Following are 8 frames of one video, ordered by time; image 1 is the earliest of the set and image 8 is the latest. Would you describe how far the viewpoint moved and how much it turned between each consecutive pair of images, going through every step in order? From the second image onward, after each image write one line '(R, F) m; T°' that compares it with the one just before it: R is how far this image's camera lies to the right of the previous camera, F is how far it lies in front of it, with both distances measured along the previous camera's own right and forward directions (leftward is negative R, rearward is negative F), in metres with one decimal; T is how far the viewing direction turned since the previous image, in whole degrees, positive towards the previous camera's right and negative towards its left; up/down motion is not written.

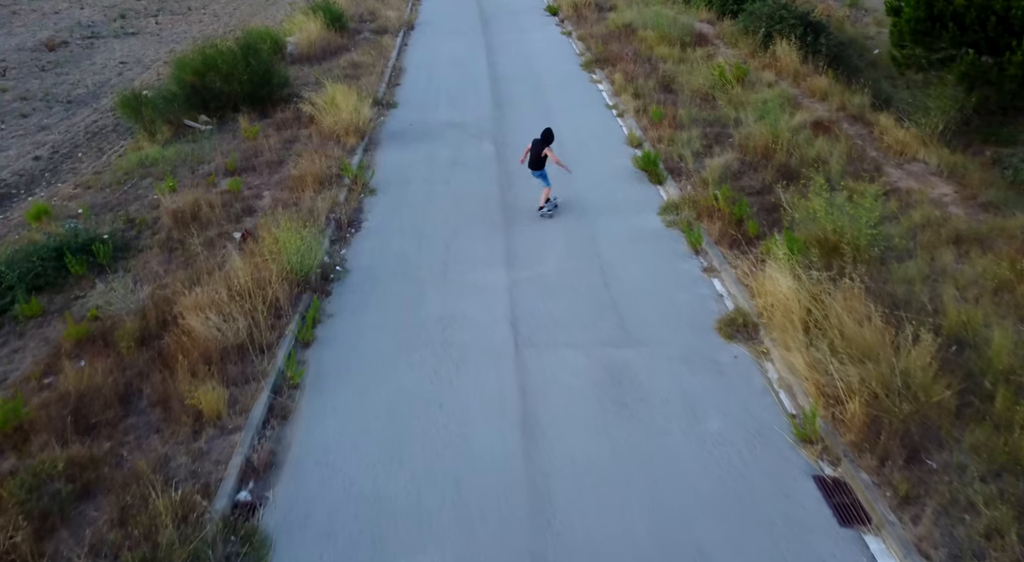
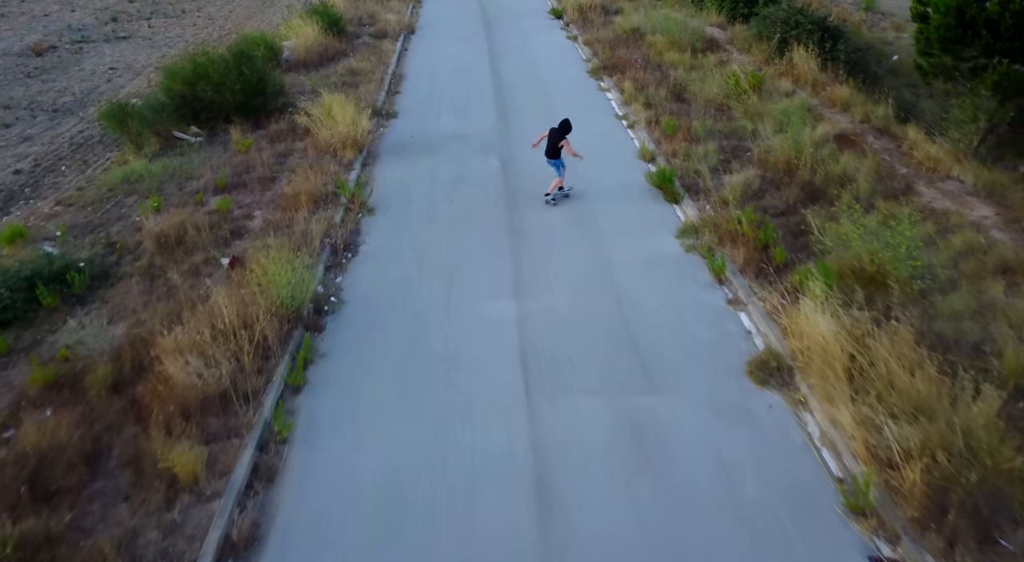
(-0.1, +0.5) m; 0°
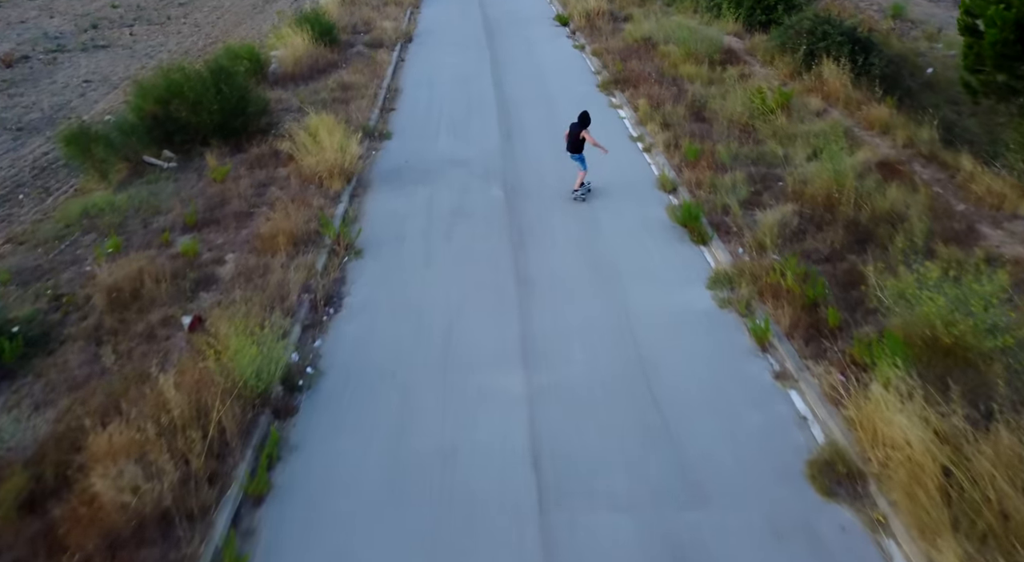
(-0.1, +0.9) m; 0°
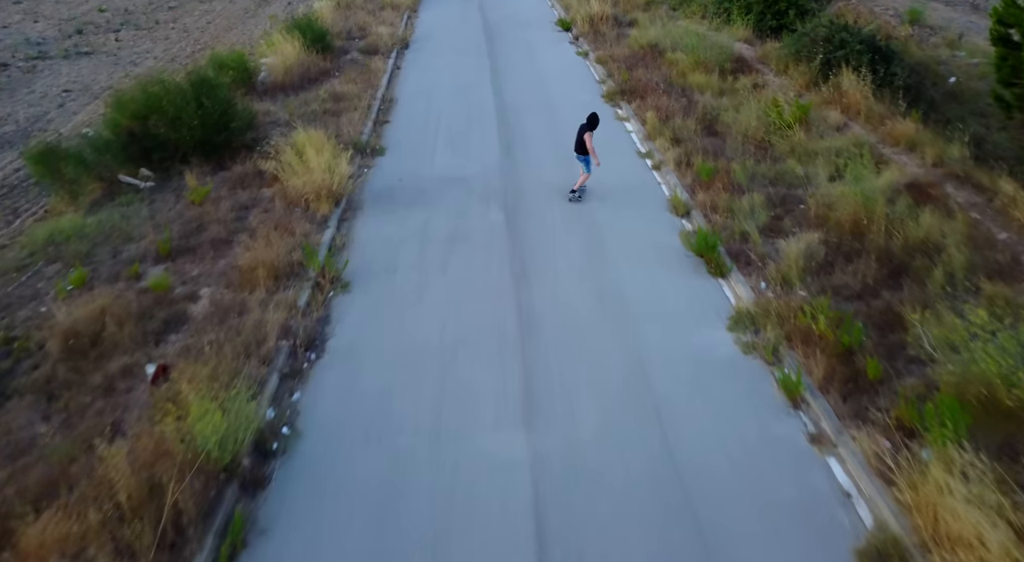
(0.0, +0.6) m; 0°
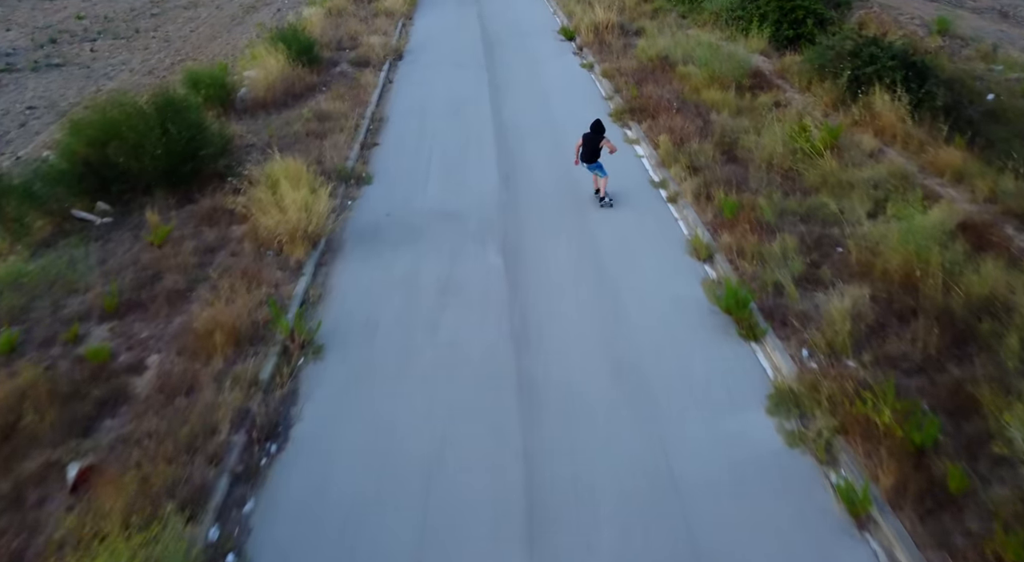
(0.0, +0.9) m; 0°
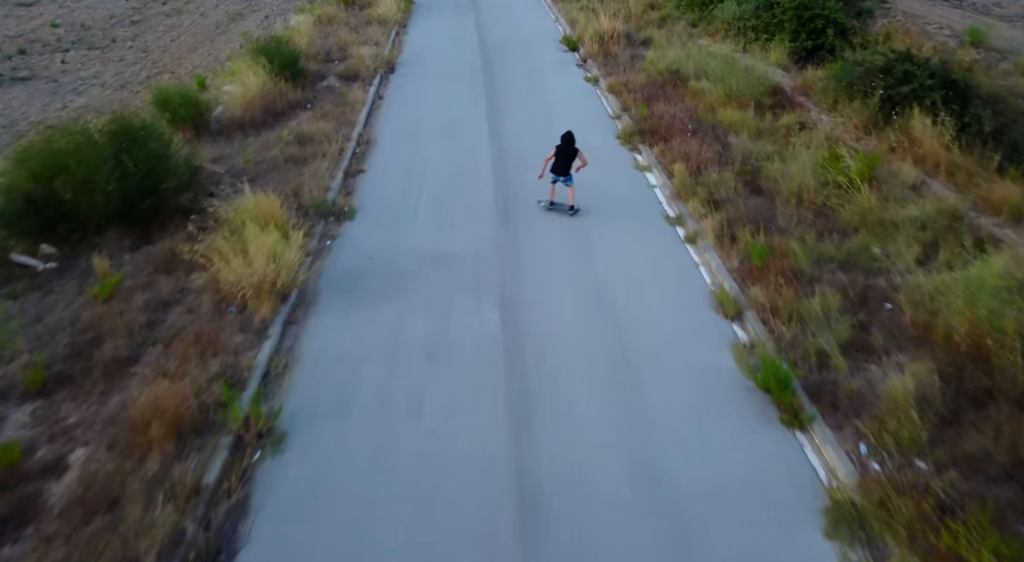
(0.0, +0.9) m; 0°
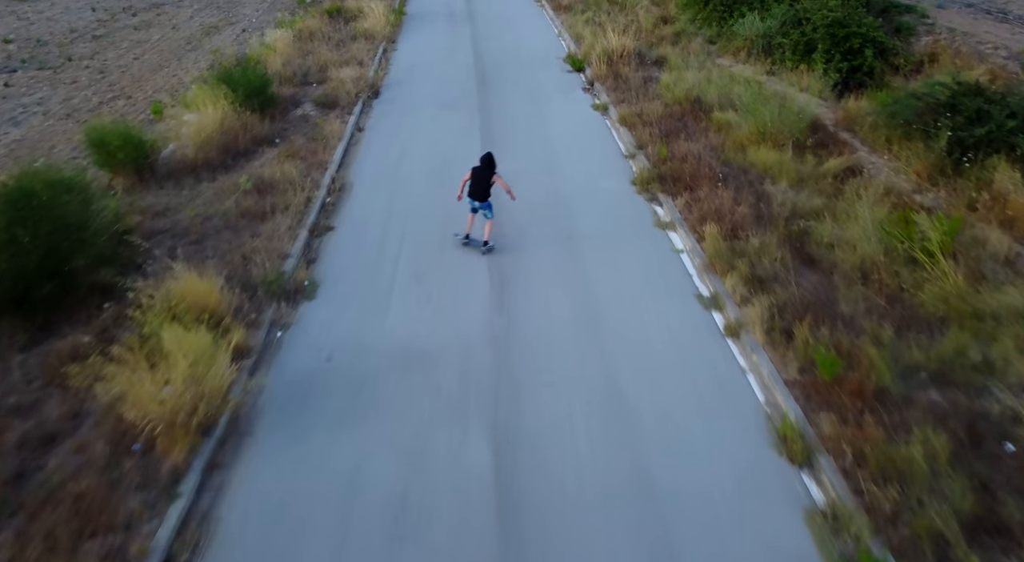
(0.0, +1.5) m; 0°
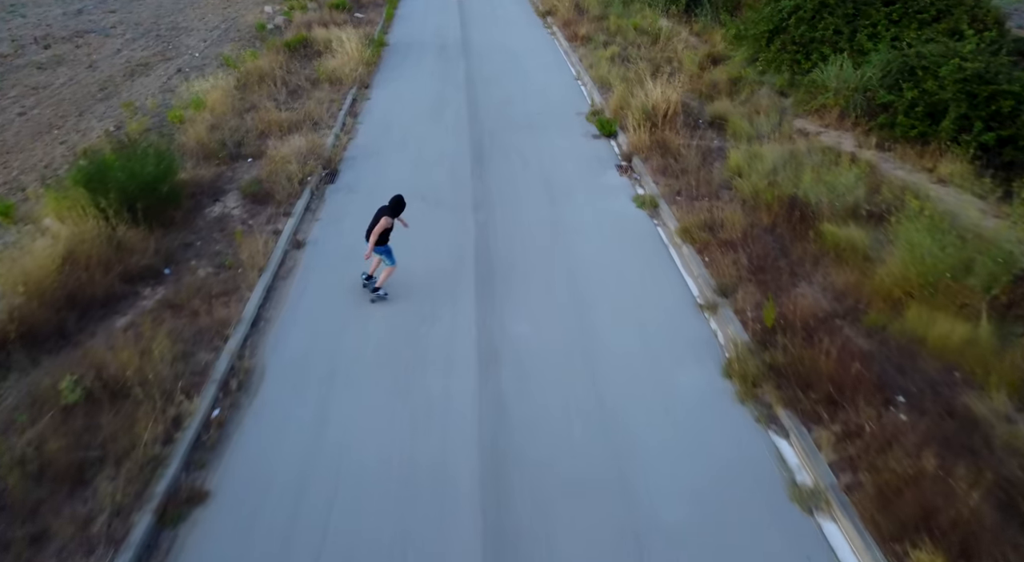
(-0.1, +3.5) m; 0°
